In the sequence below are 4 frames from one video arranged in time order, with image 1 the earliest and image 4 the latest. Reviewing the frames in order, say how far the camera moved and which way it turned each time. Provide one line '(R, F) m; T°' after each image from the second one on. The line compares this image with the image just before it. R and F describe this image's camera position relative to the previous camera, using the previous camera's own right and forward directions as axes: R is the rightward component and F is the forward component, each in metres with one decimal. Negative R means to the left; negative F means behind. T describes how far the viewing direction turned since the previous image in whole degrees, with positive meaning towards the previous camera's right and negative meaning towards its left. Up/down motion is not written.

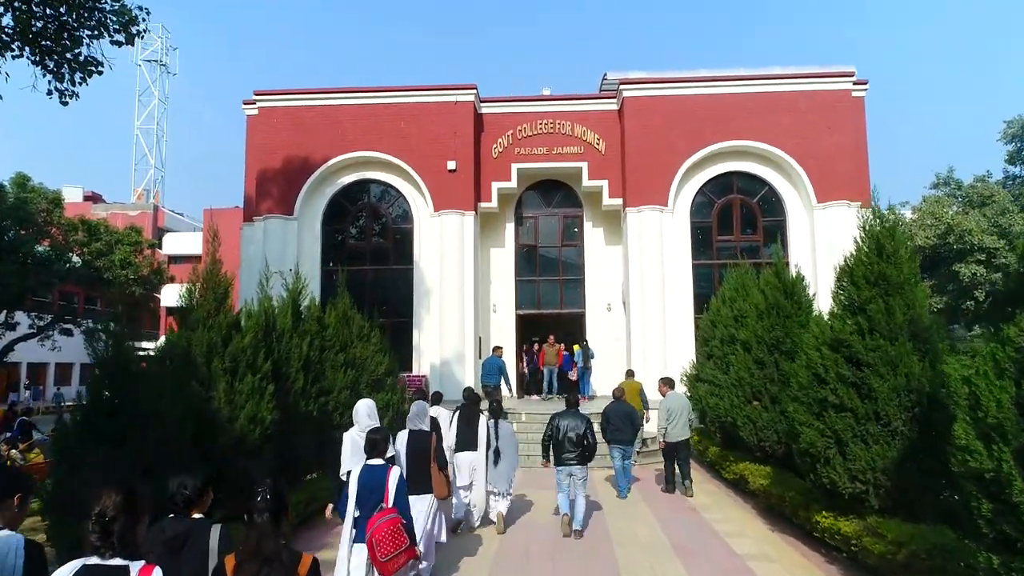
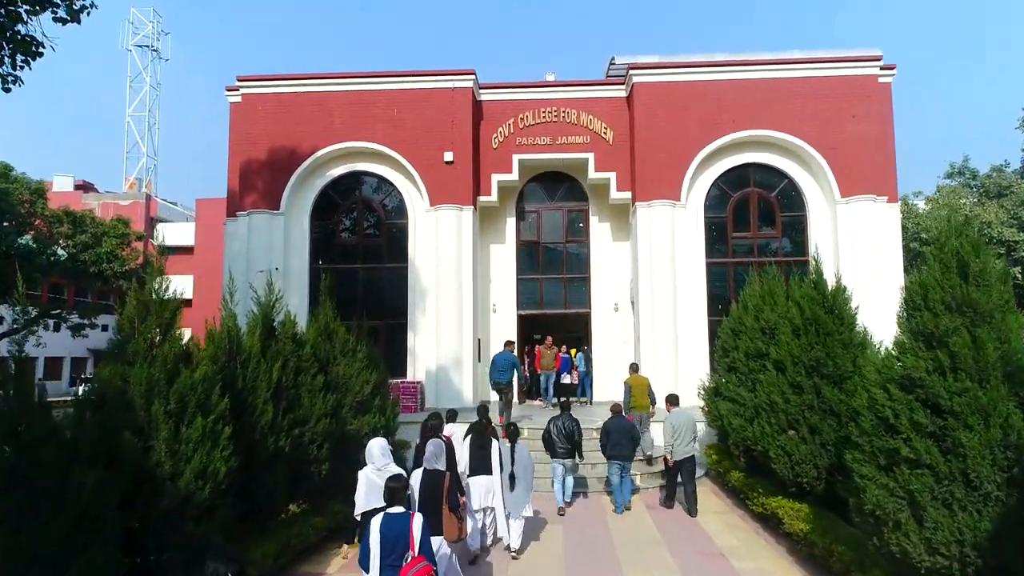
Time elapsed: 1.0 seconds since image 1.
(0.0, +1.0) m; 0°
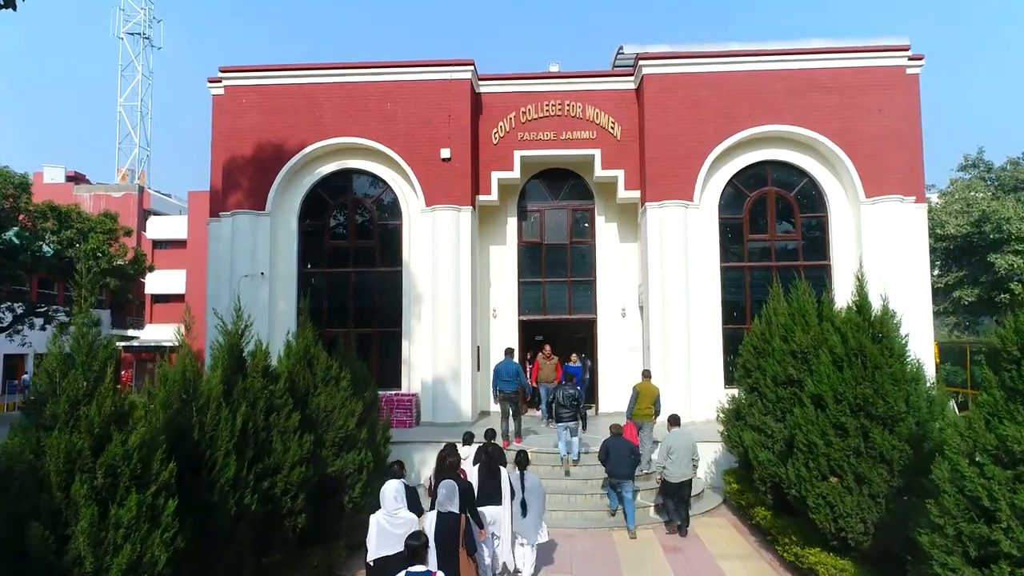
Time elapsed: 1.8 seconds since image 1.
(0.0, +0.9) m; 0°
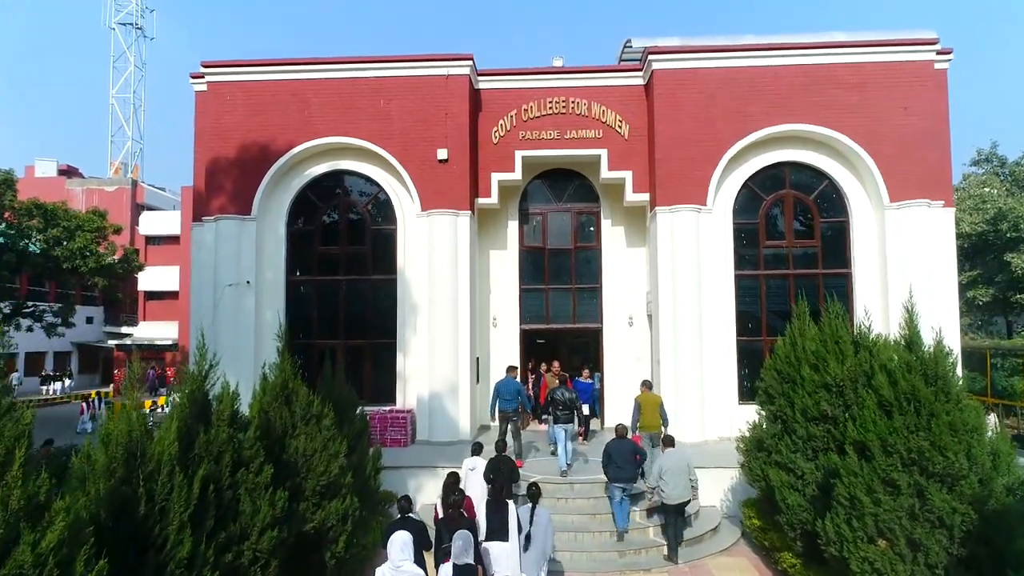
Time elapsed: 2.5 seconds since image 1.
(0.0, +0.8) m; 0°
